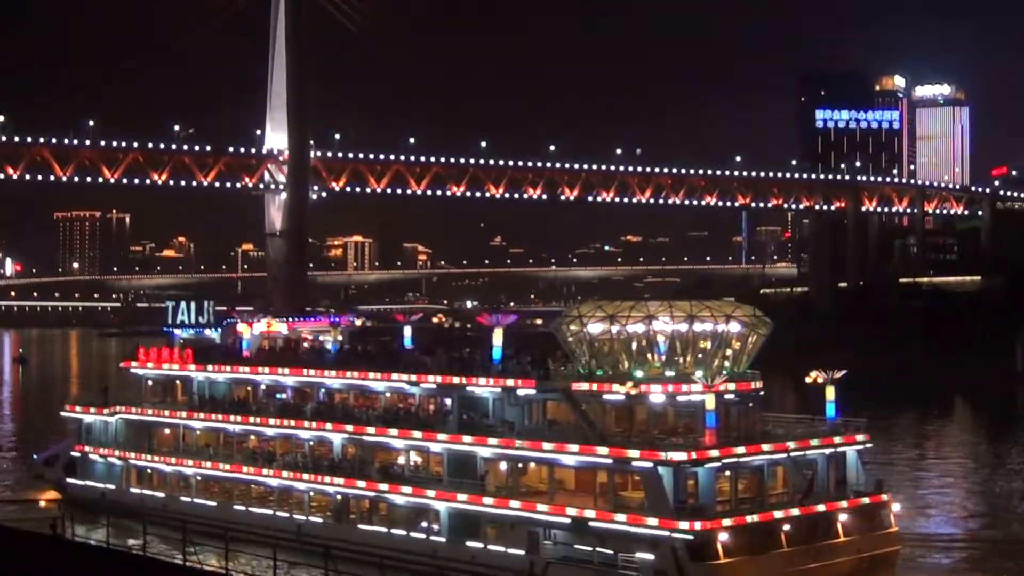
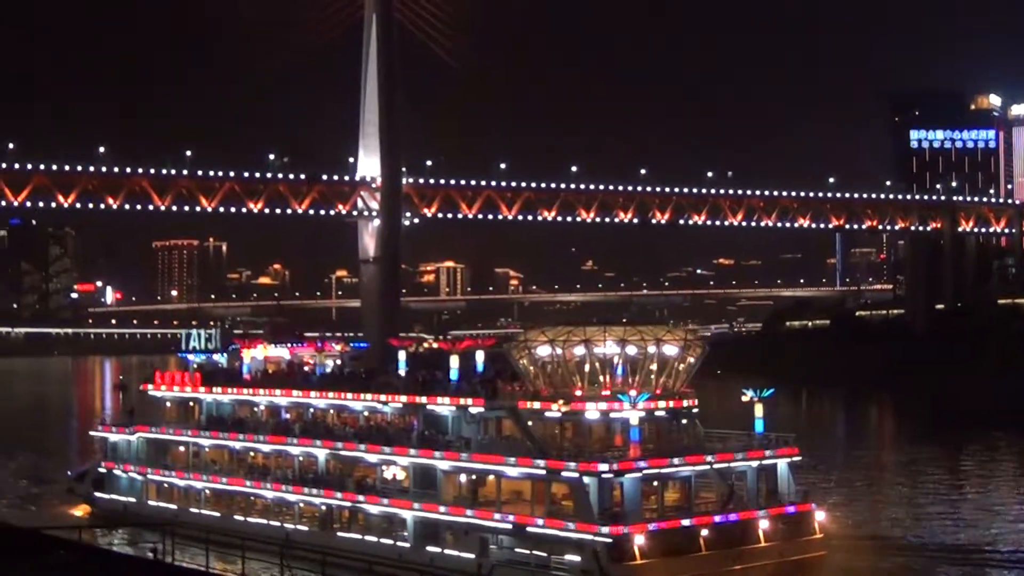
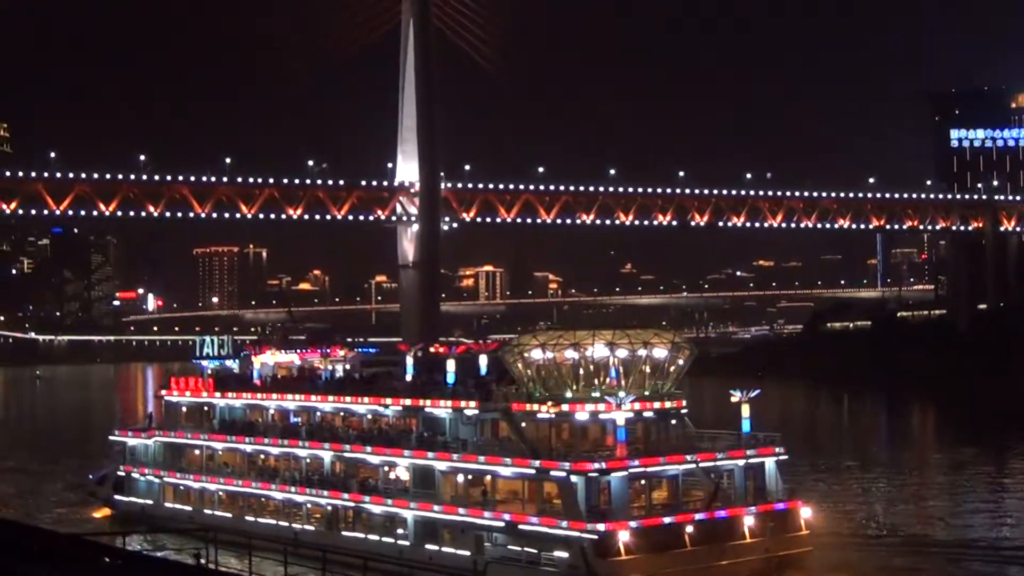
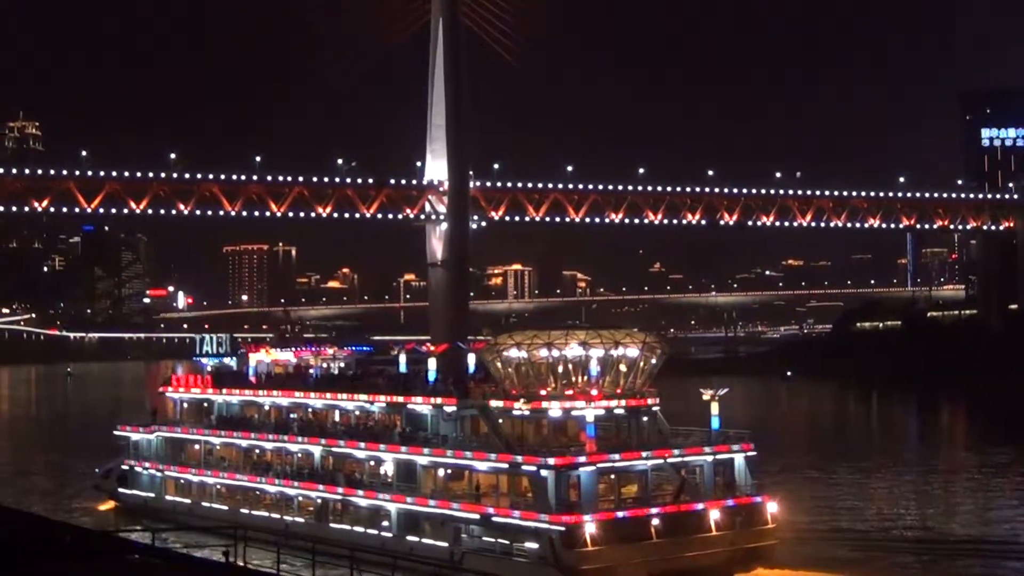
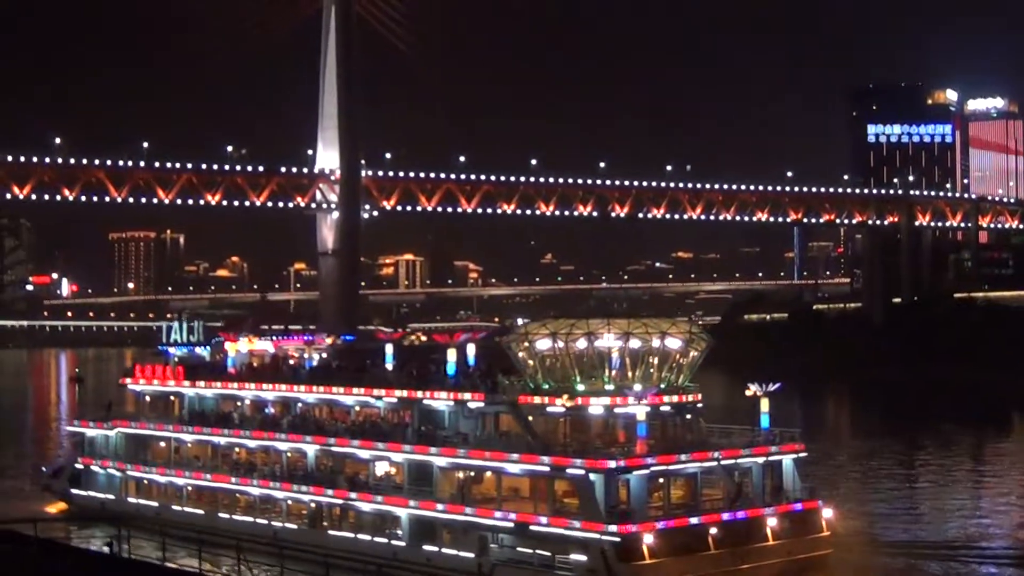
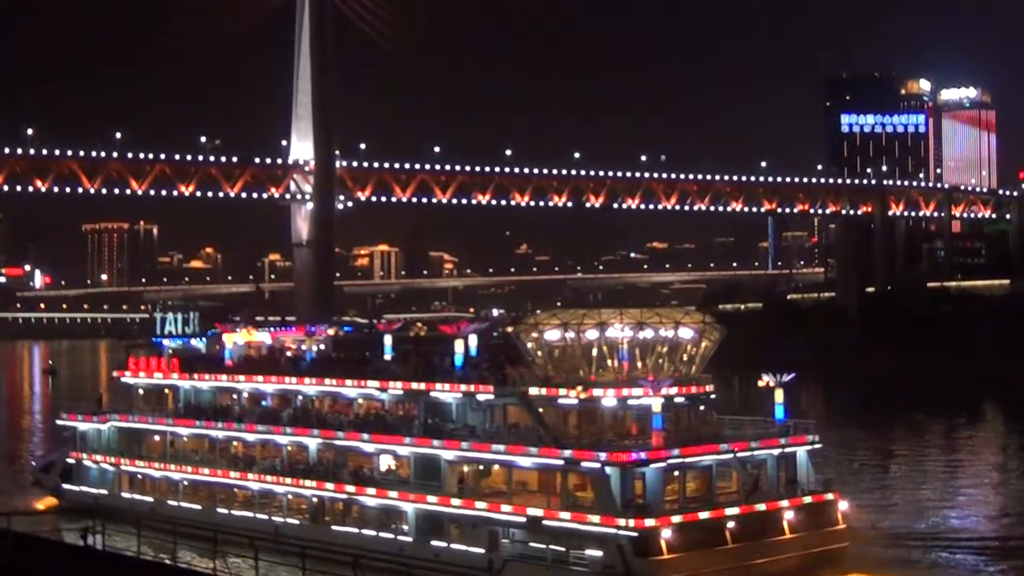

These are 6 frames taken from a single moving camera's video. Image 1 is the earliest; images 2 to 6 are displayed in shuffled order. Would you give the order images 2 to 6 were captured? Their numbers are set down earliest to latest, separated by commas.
6, 5, 2, 3, 4
